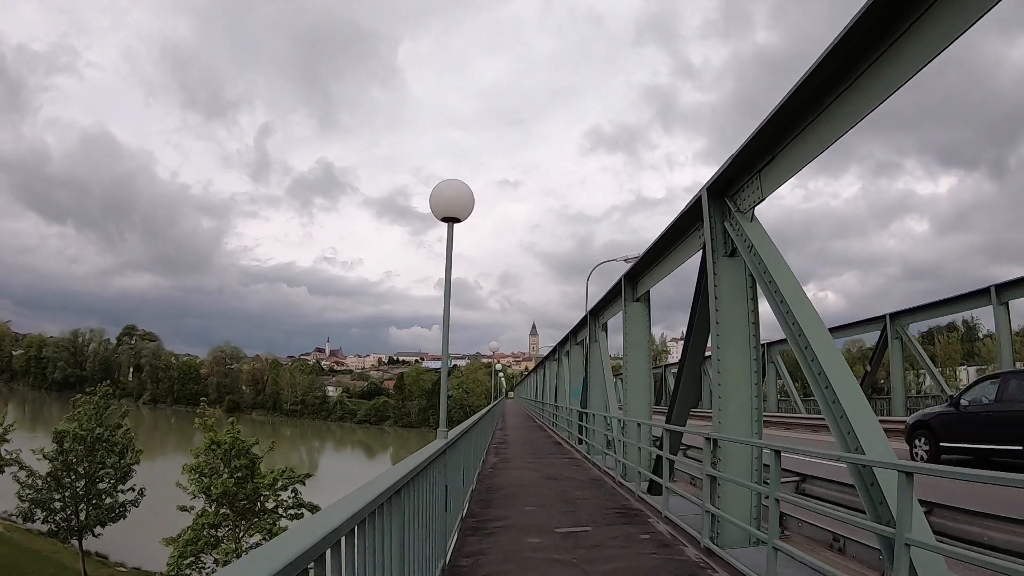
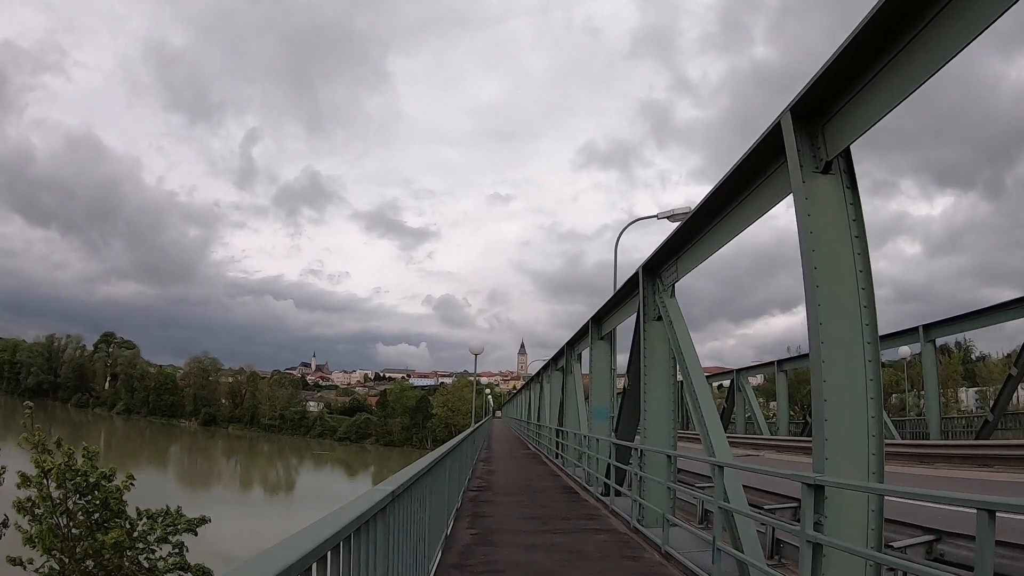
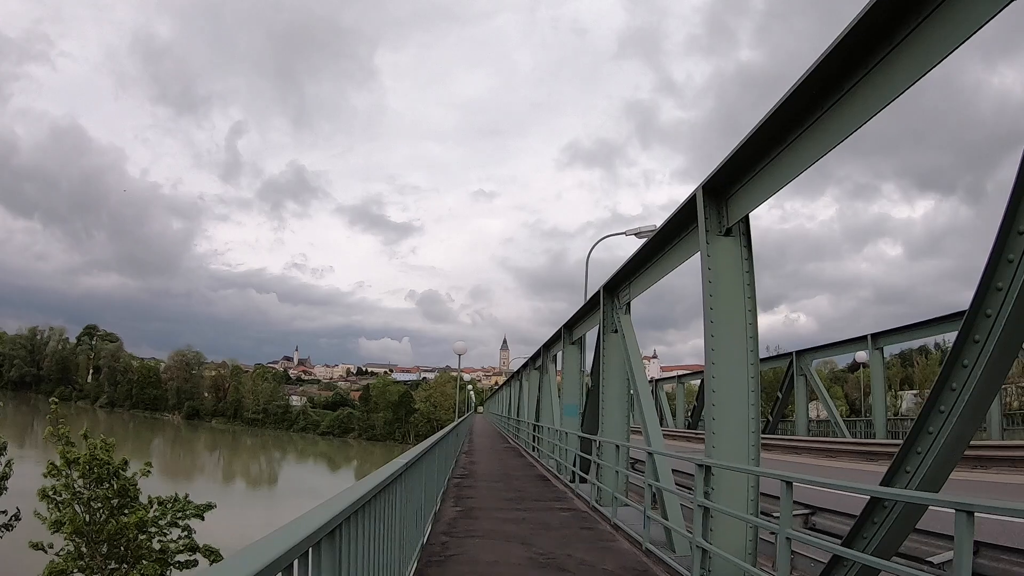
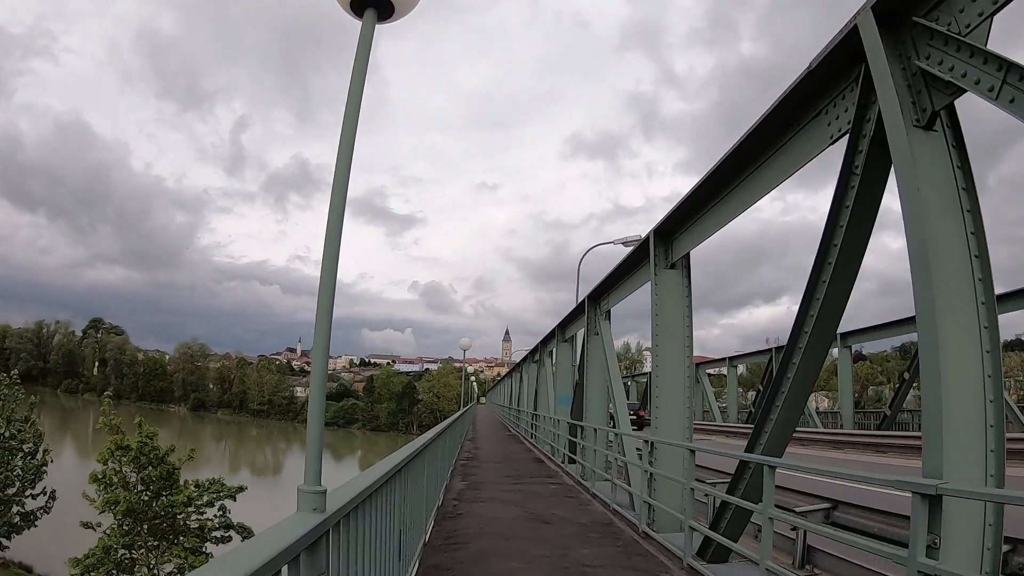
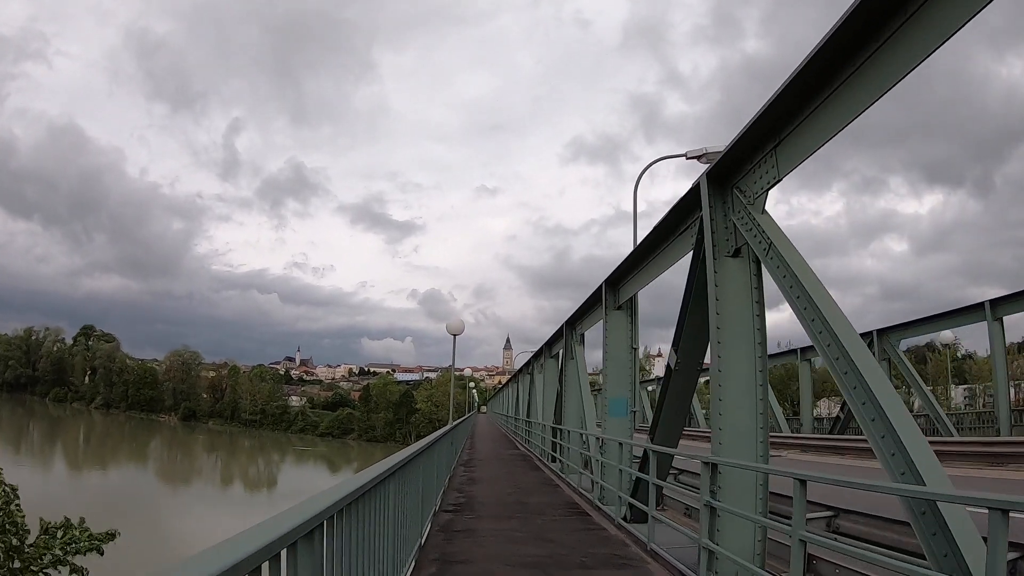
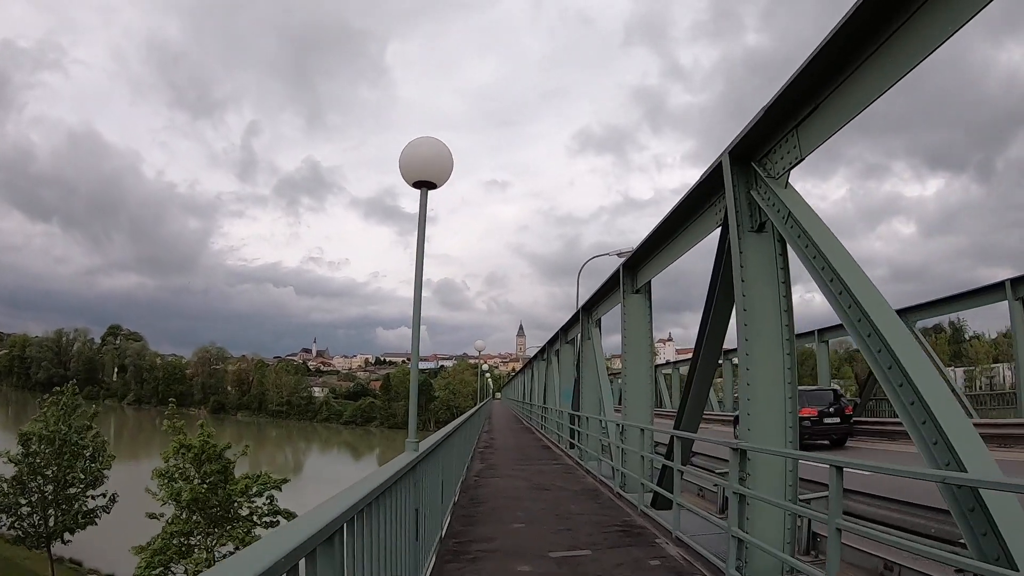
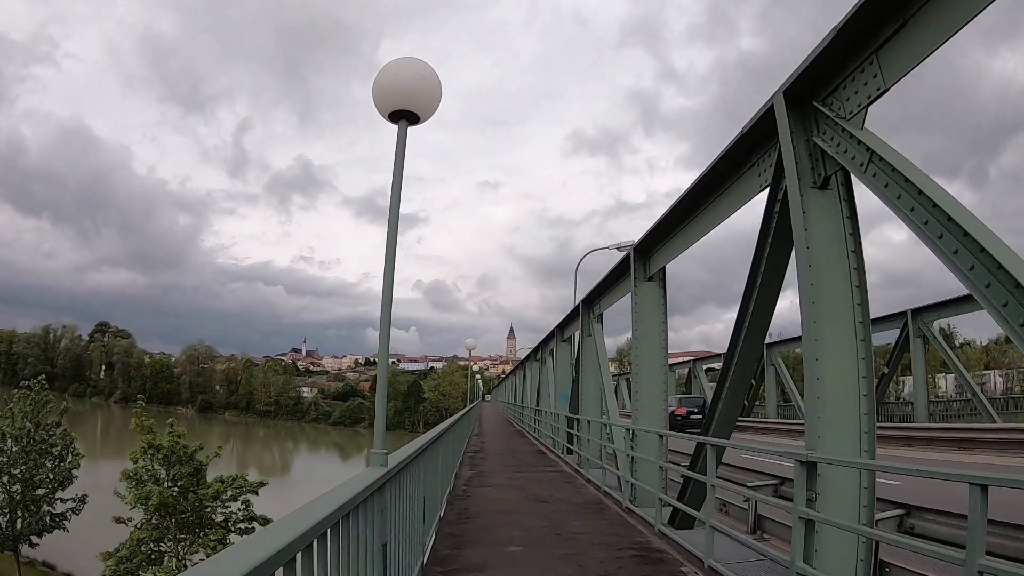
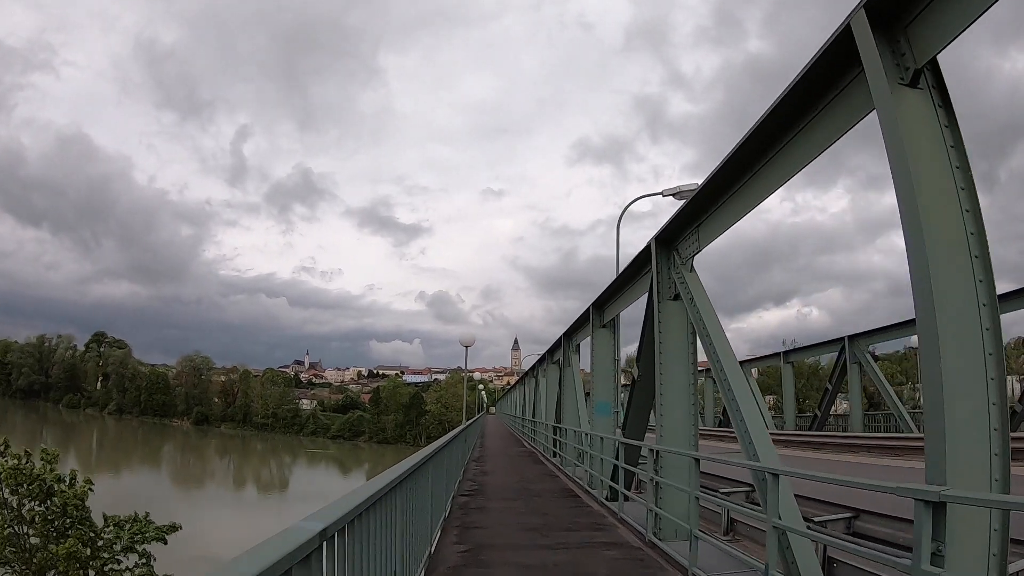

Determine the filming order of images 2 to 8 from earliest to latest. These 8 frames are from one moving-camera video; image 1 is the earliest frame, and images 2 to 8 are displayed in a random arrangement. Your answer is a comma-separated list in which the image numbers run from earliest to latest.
6, 7, 4, 3, 2, 8, 5
